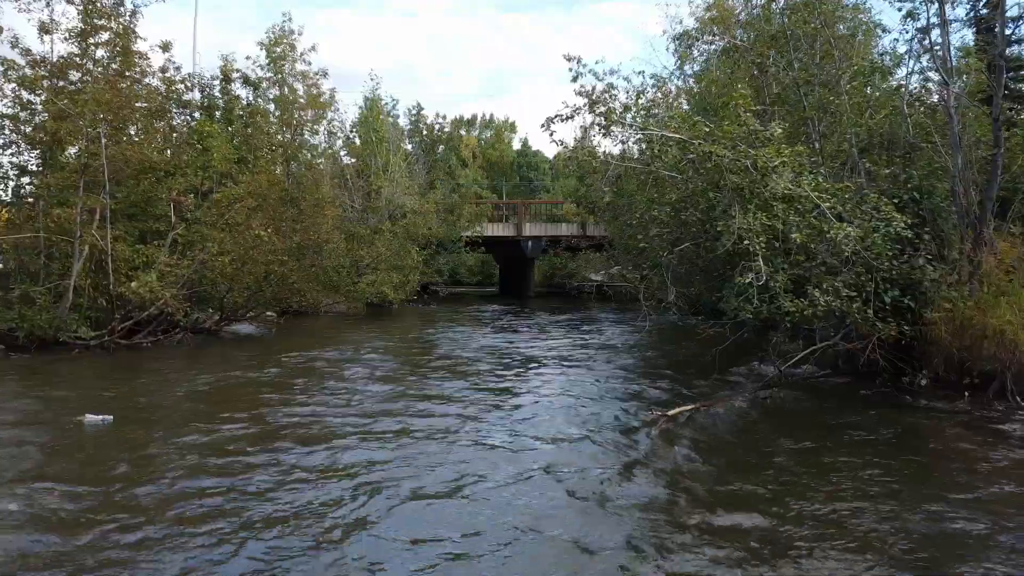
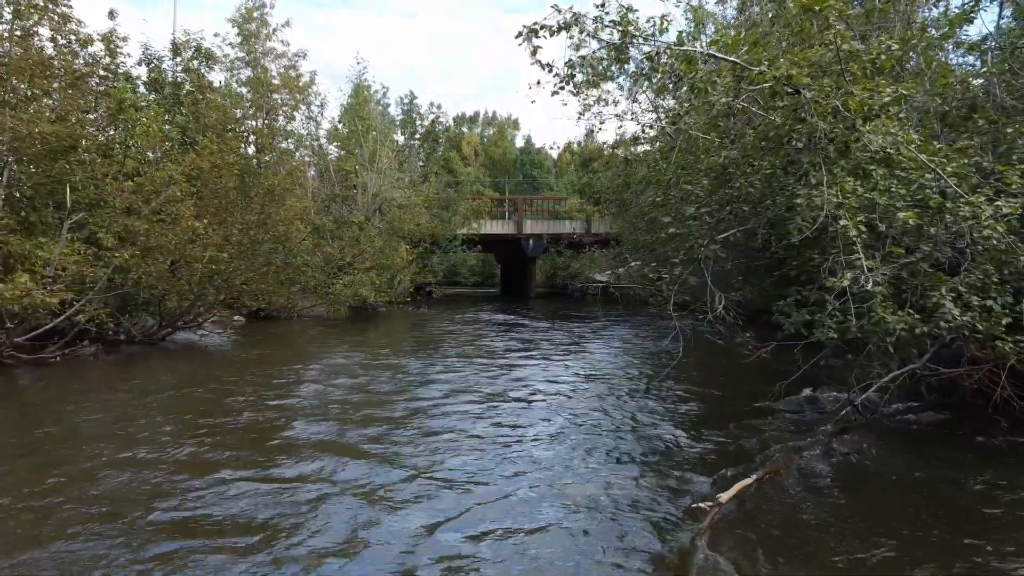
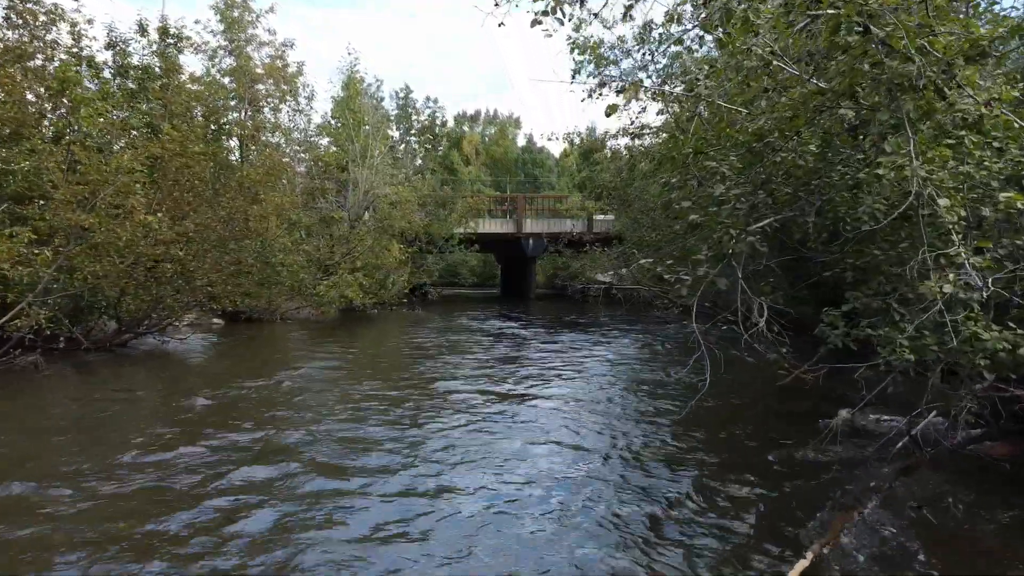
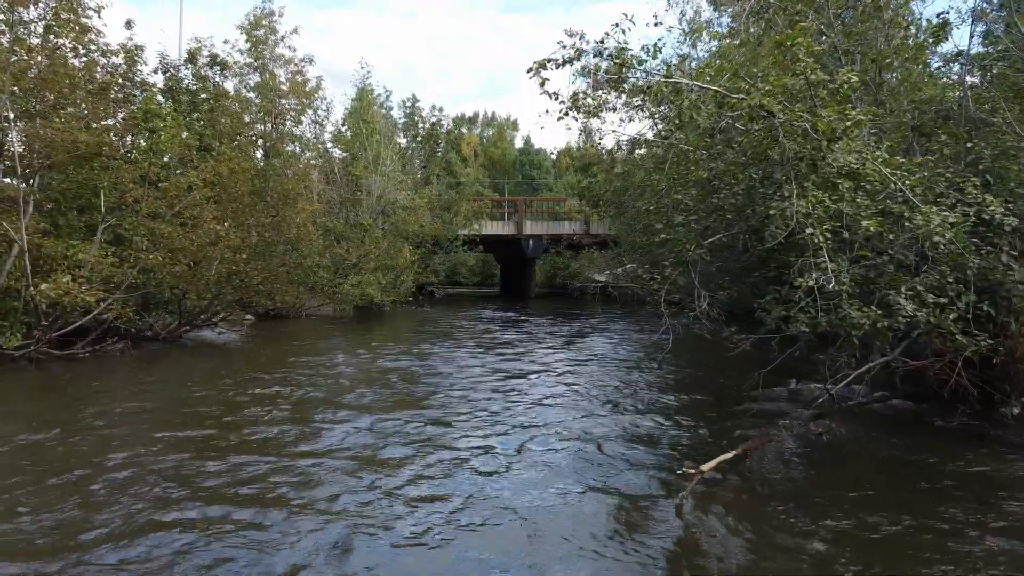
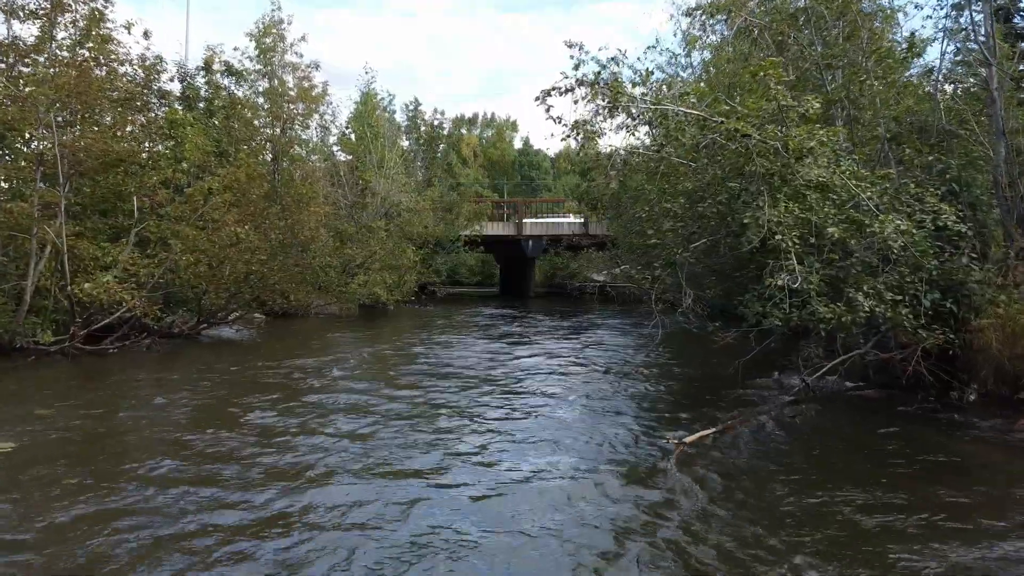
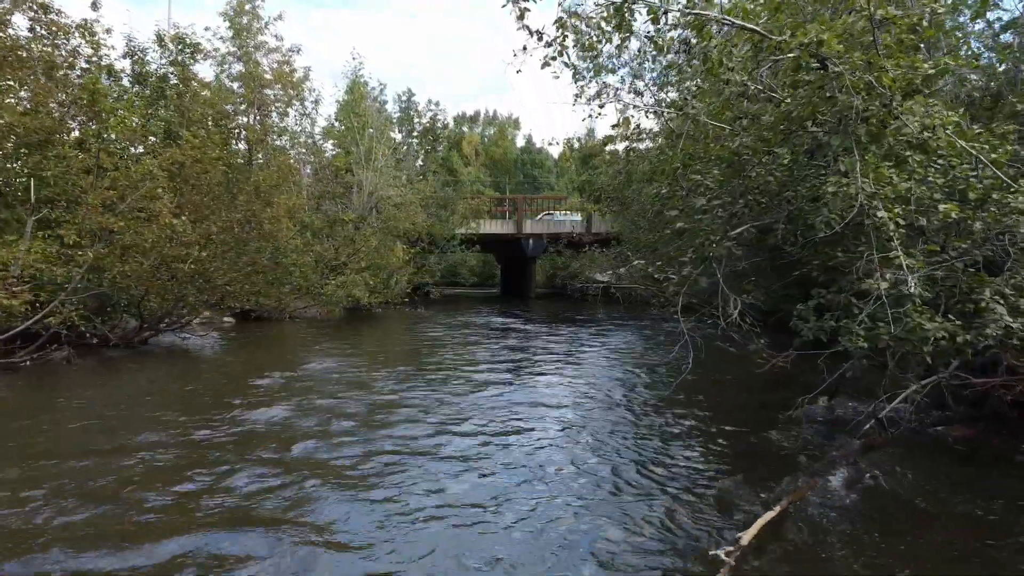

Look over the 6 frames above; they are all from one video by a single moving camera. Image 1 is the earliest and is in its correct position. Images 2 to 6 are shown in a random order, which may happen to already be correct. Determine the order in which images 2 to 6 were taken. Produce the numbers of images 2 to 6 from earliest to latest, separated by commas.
5, 4, 2, 6, 3
